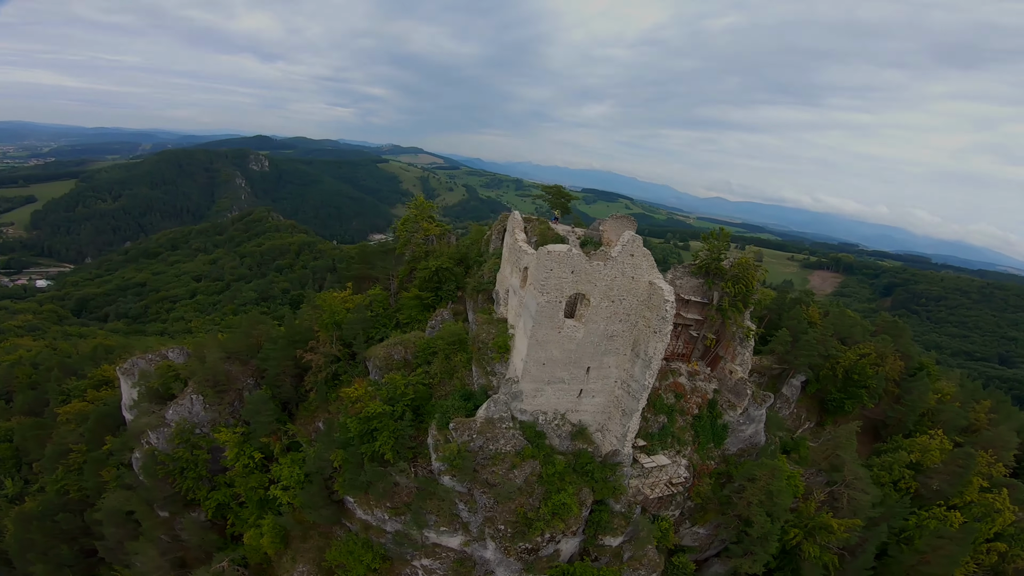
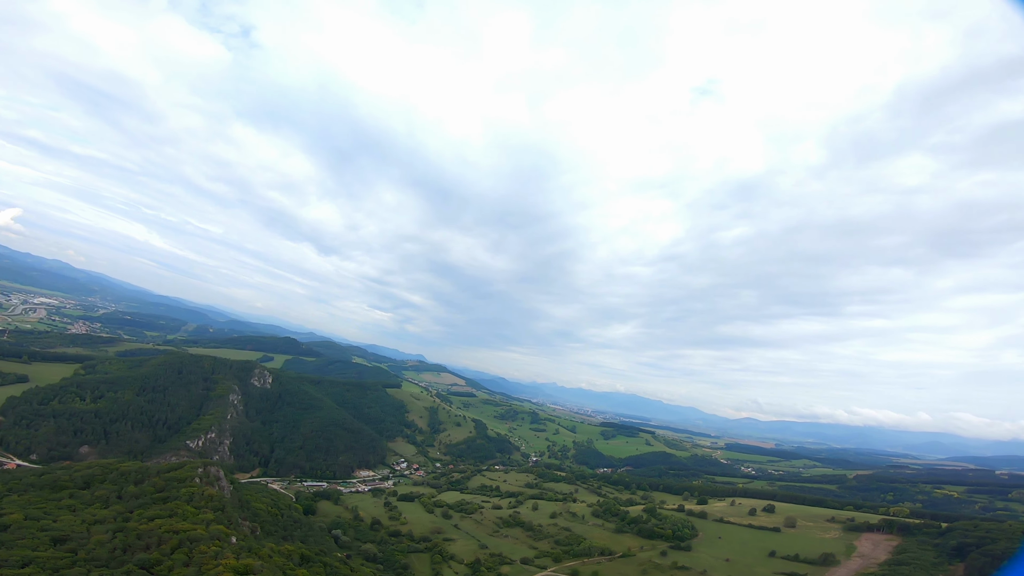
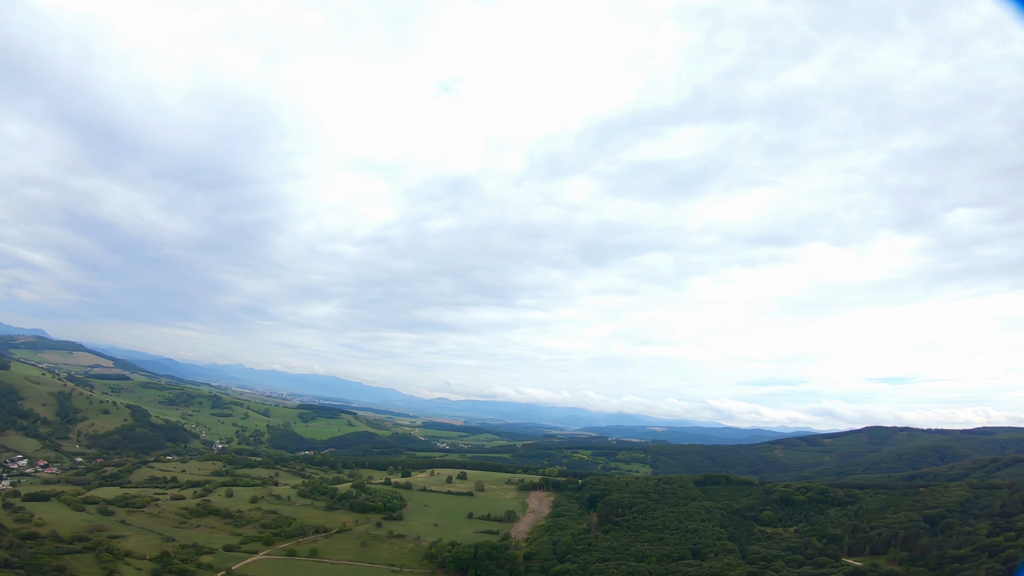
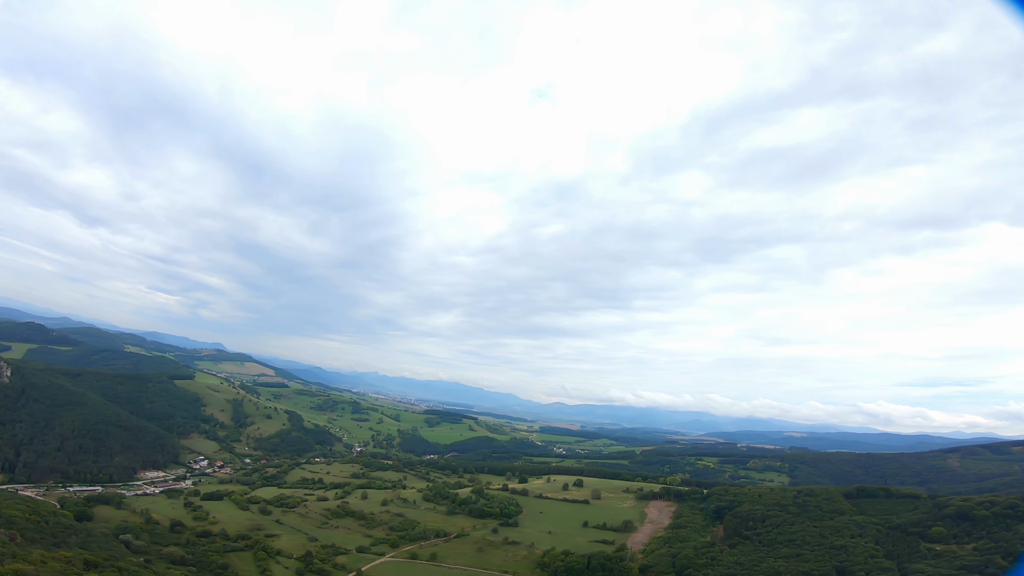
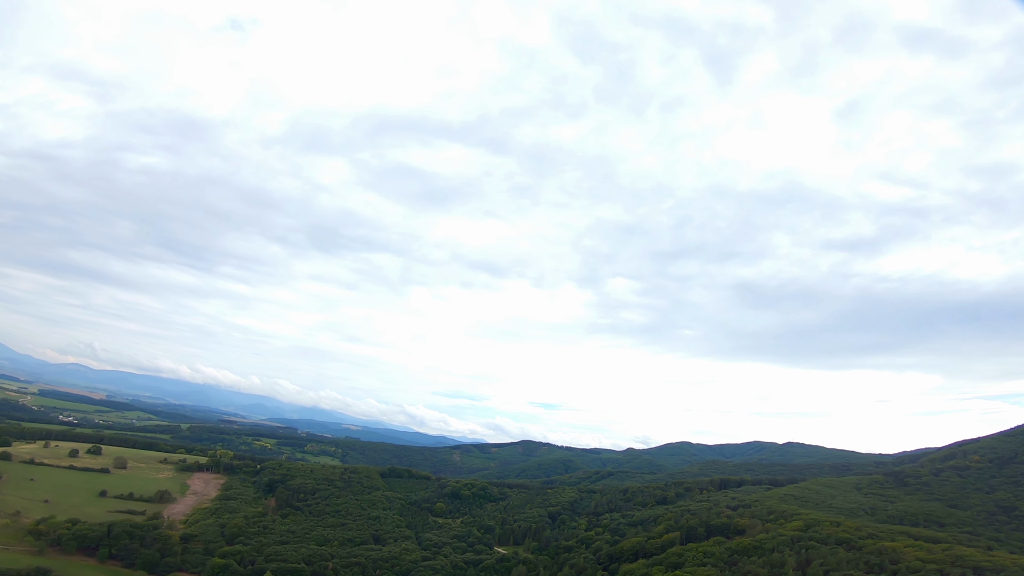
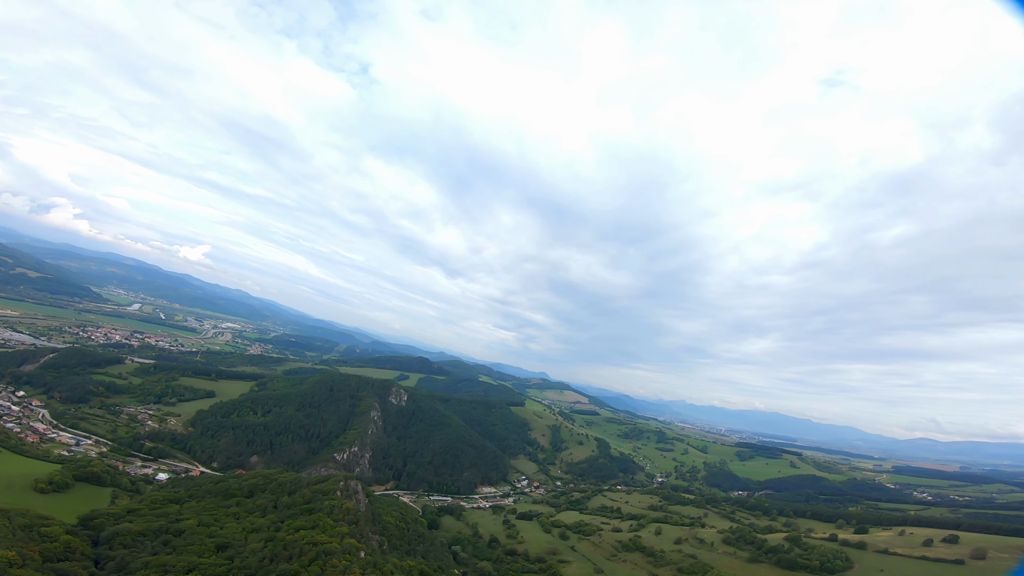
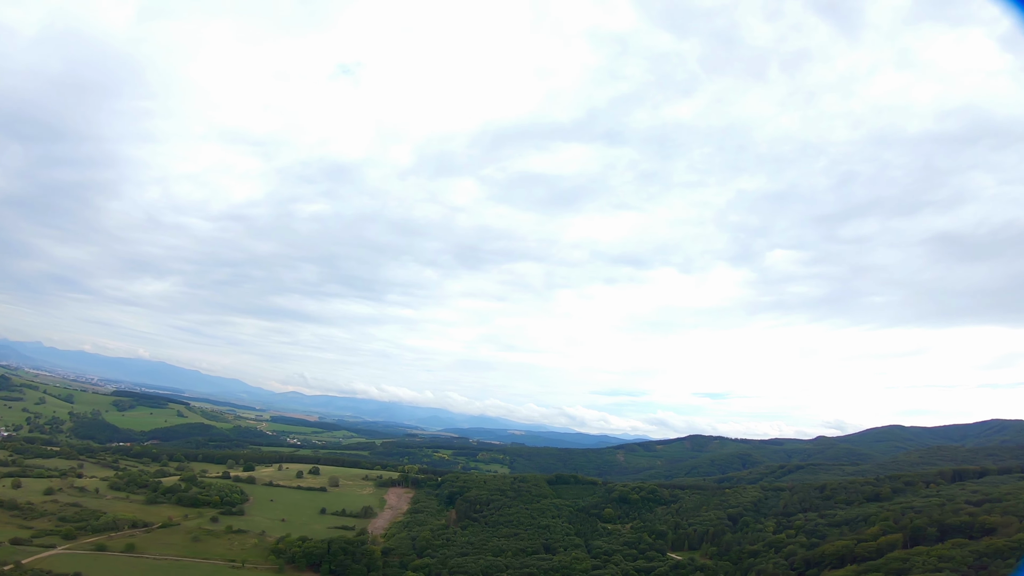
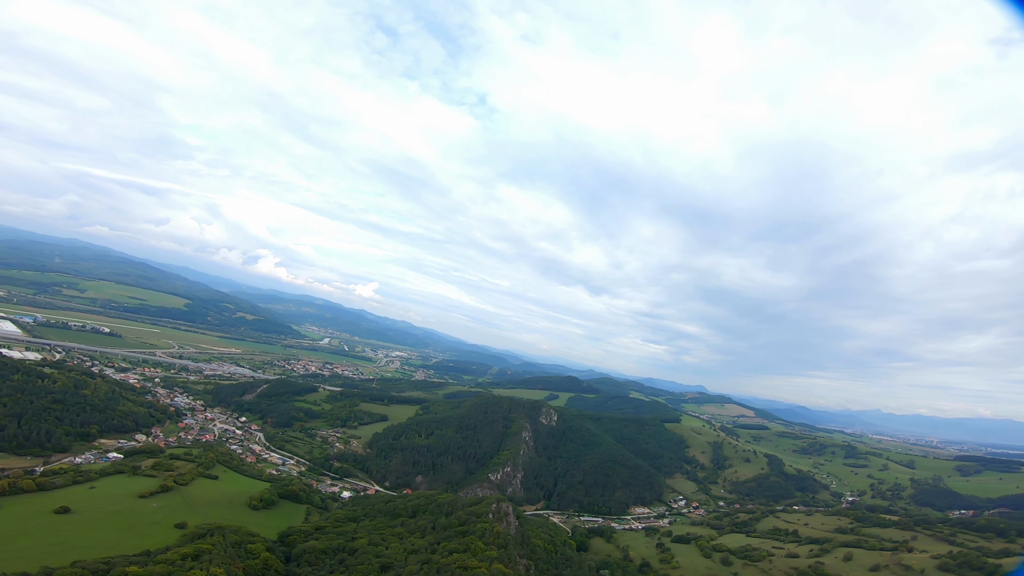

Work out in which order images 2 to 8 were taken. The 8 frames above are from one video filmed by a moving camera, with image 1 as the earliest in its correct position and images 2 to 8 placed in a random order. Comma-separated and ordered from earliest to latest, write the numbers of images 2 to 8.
5, 7, 3, 4, 2, 6, 8
